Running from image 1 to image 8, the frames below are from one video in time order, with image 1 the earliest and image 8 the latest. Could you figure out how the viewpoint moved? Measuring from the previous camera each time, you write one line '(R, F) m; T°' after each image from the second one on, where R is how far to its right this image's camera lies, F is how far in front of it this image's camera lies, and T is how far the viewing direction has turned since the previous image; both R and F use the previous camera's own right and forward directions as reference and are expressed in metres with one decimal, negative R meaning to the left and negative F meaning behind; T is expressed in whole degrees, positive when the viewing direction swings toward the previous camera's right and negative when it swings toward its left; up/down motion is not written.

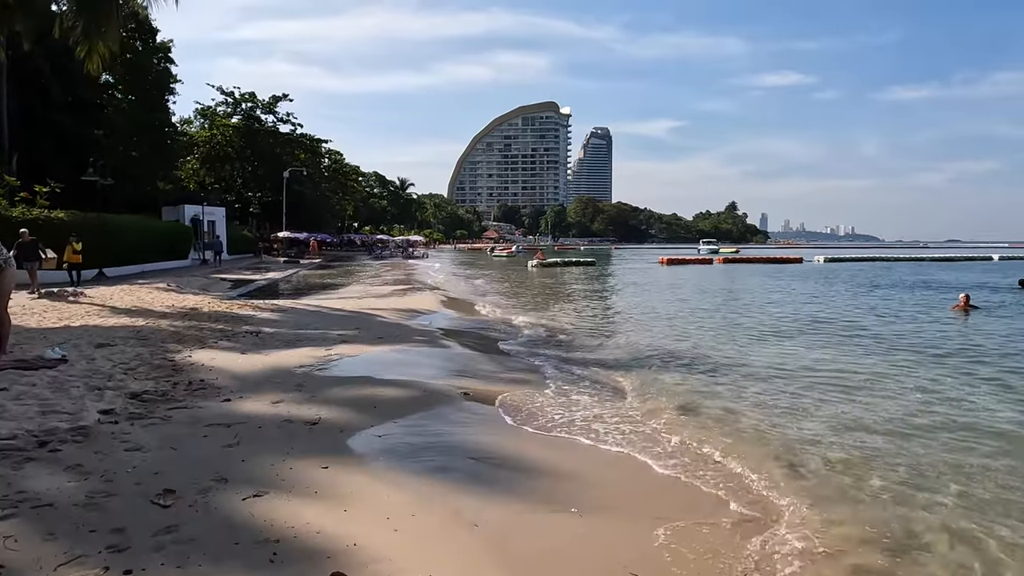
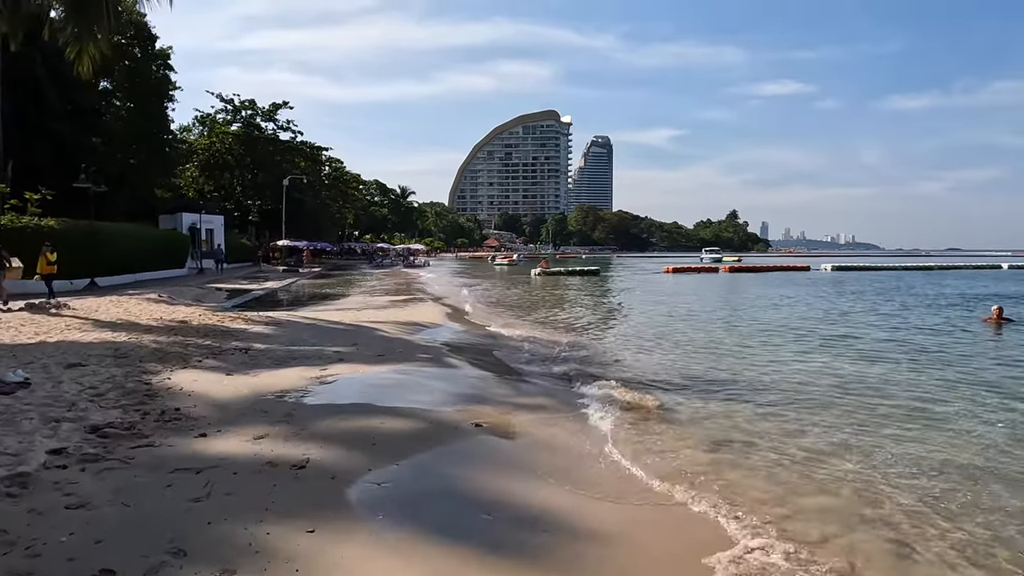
(-0.2, +1.0) m; 0°
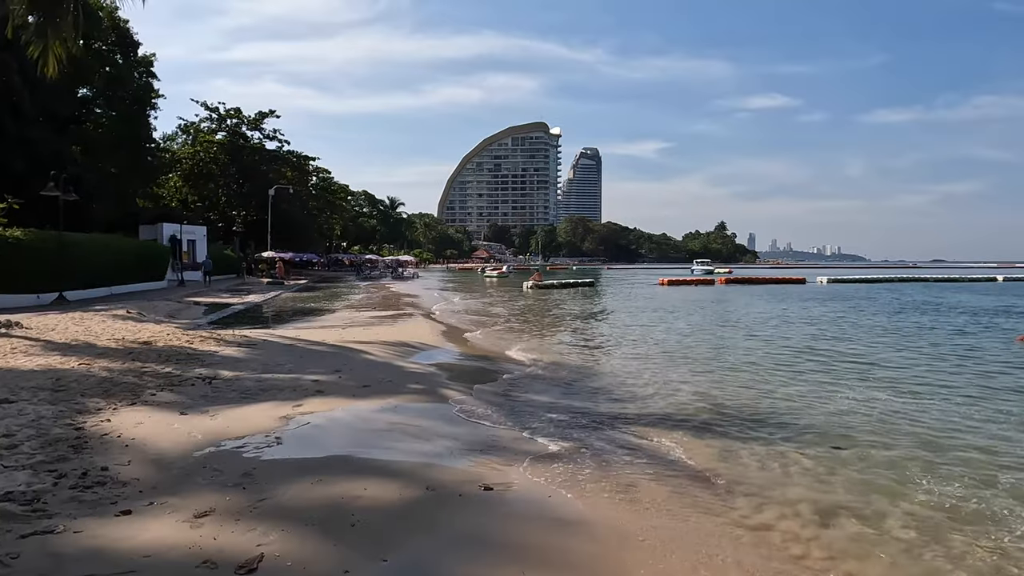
(-0.3, +1.5) m; +1°
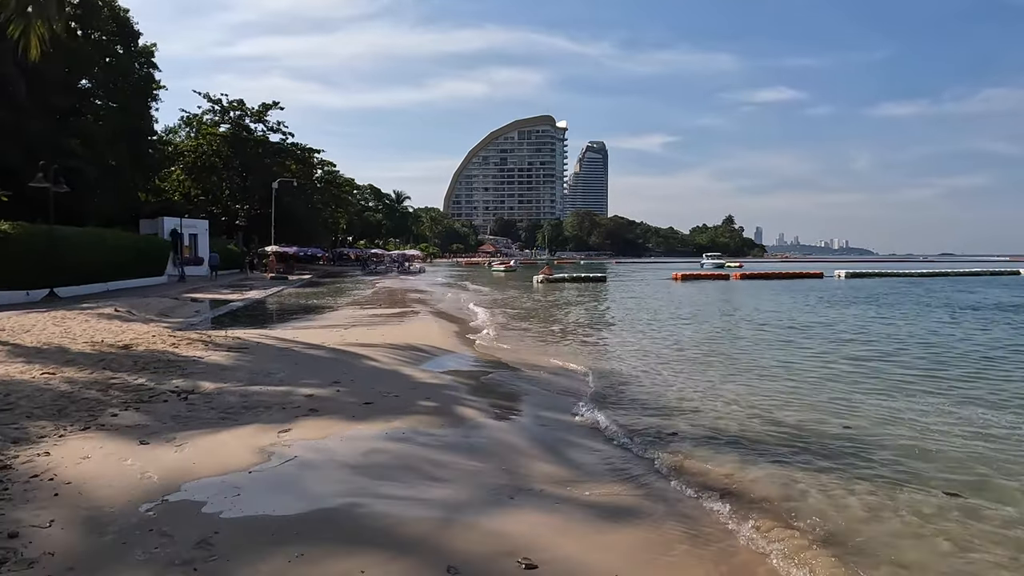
(-0.3, +1.5) m; -1°
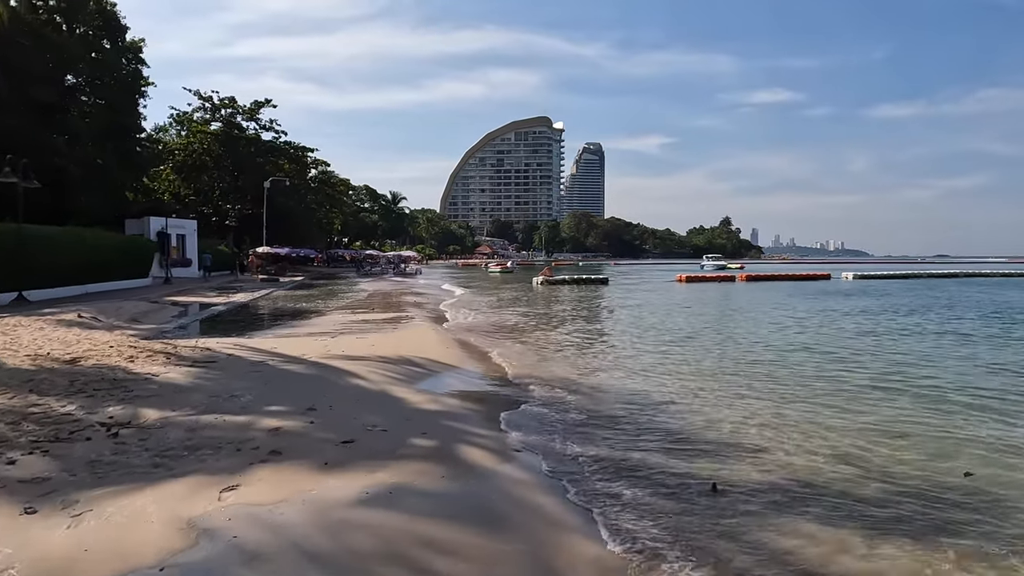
(-0.2, +1.8) m; 0°
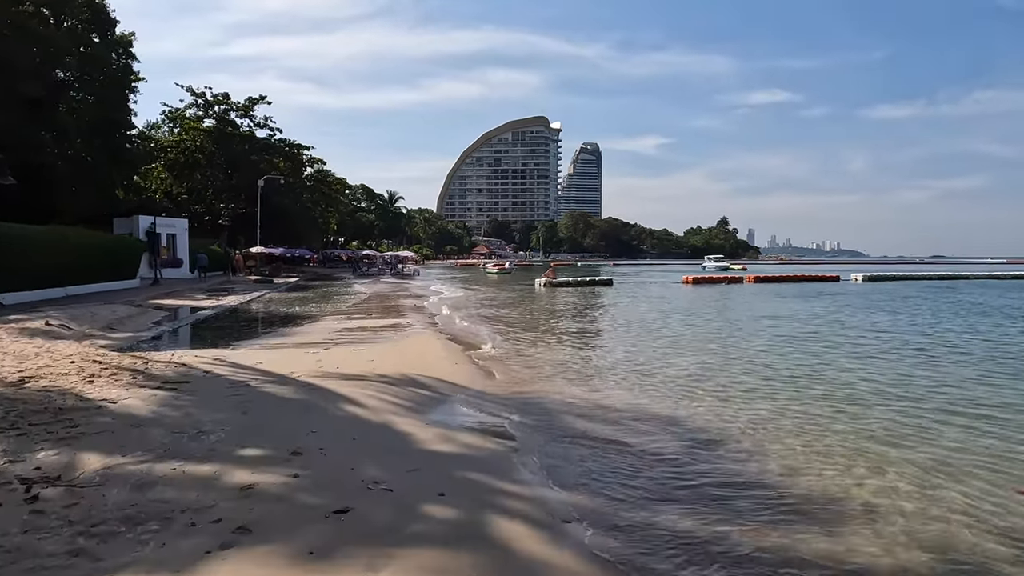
(-0.4, +1.6) m; 0°
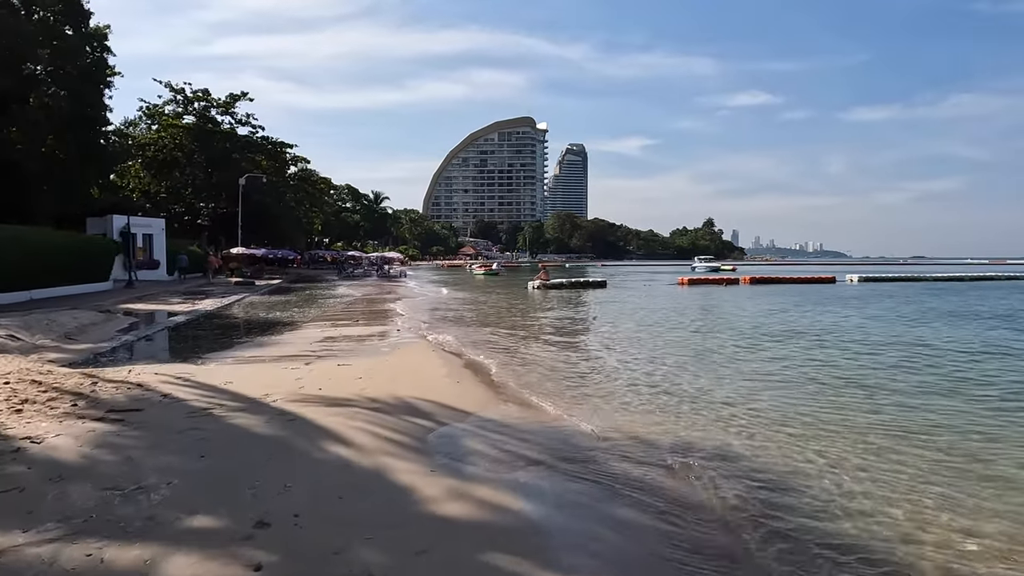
(-0.4, +1.6) m; +1°
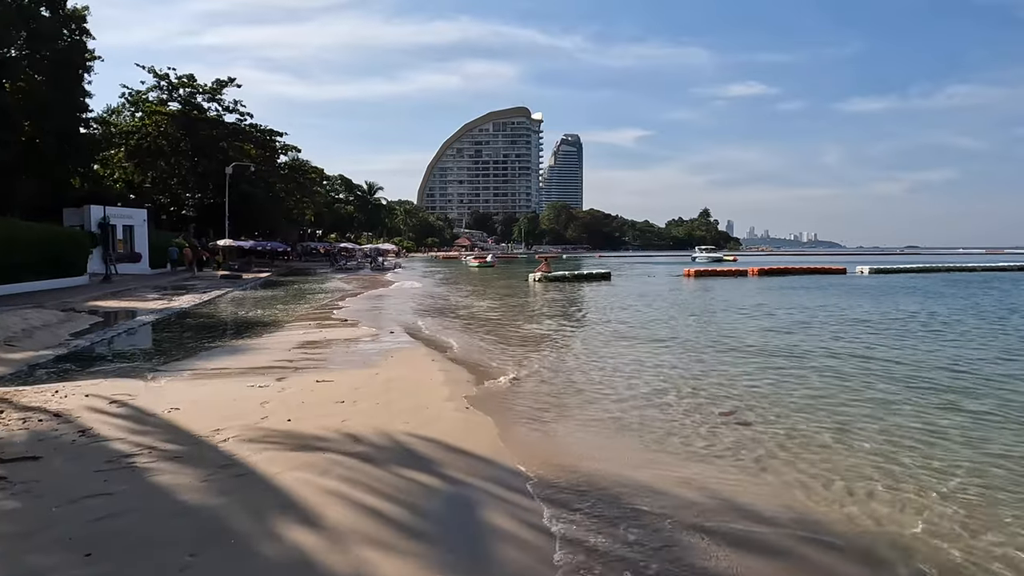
(-0.3, +2.2) m; 0°
